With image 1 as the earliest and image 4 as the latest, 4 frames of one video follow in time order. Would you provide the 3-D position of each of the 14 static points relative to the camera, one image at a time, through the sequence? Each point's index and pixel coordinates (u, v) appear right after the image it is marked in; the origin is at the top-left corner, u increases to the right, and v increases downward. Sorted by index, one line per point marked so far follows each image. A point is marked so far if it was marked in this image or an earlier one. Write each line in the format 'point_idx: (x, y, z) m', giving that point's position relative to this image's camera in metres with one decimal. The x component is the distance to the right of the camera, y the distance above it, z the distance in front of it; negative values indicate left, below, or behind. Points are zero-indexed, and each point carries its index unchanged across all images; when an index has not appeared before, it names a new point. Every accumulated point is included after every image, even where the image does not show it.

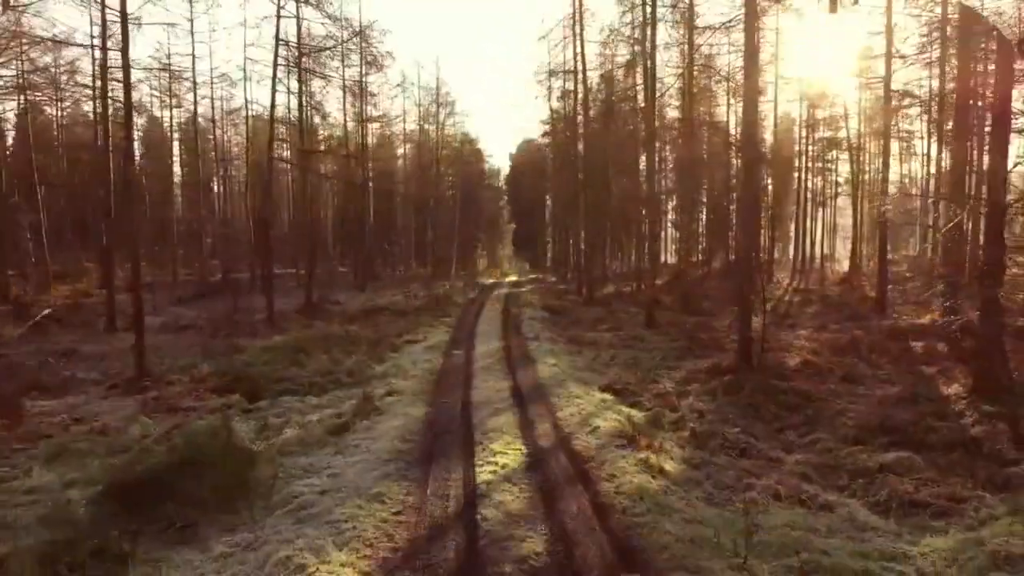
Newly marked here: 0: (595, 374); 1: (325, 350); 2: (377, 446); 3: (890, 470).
0: (+1.5, -1.6, +12.4) m
1: (-4.3, -1.4, +15.3) m
2: (-1.6, -1.9, +8.0) m
3: (+4.3, -2.1, +7.7) m
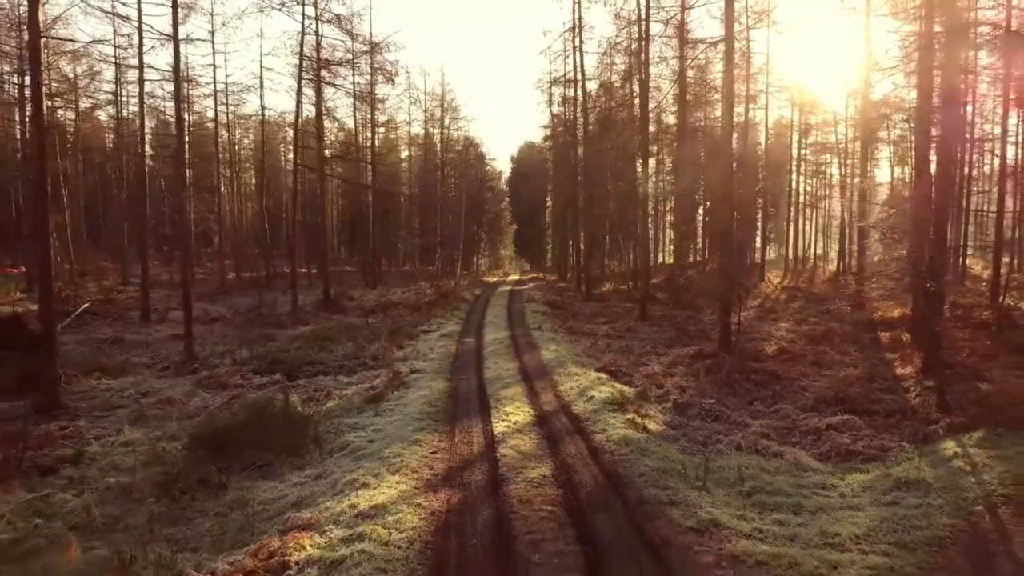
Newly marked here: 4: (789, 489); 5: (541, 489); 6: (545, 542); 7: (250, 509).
0: (+1.7, -1.4, +14.0) m
1: (-4.1, -1.3, +16.9) m
2: (-1.5, -1.7, +9.6) m
3: (+4.5, -1.9, +9.3) m
4: (+2.9, -2.1, +7.0) m
5: (+0.3, -1.9, +6.4) m
6: (+0.3, -2.0, +5.4) m
7: (-2.6, -2.2, +6.7) m
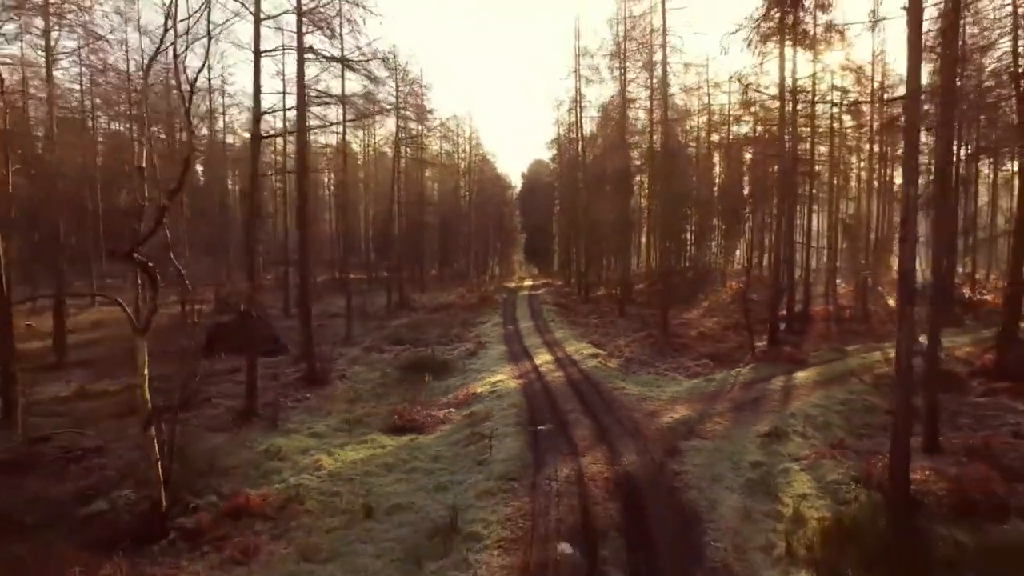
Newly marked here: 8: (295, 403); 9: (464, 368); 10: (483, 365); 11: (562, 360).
0: (+2.6, -1.7, +24.0) m
1: (-3.2, -1.5, +26.9) m
2: (-0.6, -2.0, +19.6) m
3: (+5.4, -2.2, +19.3) m
4: (+3.8, -2.4, +17.1) m
5: (+1.1, -2.2, +16.5) m
6: (+1.1, -2.3, +15.5) m
7: (-1.7, -2.5, +16.7) m
8: (-4.9, -2.6, +15.2) m
9: (-1.3, -2.2, +18.6) m
10: (-0.8, -2.2, +18.6) m
11: (+1.4, -2.1, +19.0) m
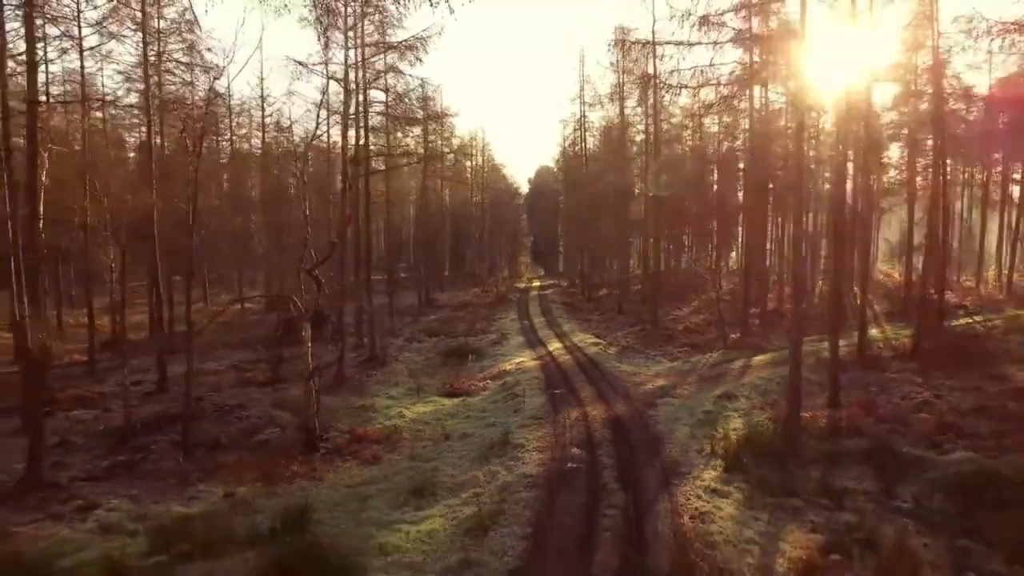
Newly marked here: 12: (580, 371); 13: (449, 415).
0: (+3.3, -1.8, +28.7) m
1: (-2.5, -1.6, +31.7) m
2: (+0.1, -2.1, +24.4) m
3: (+6.0, -2.3, +24.0) m
4: (+4.4, -2.4, +21.8) m
5: (+1.8, -2.3, +21.2) m
6: (+1.7, -2.4, +20.2) m
7: (-1.1, -2.5, +21.5) m
8: (-4.3, -2.7, +20.0) m
9: (-0.7, -2.3, +23.3) m
10: (-0.2, -2.2, +23.3) m
11: (+2.1, -2.1, +23.7) m
12: (+2.0, -2.4, +19.6) m
13: (-1.5, -3.0, +15.7) m
